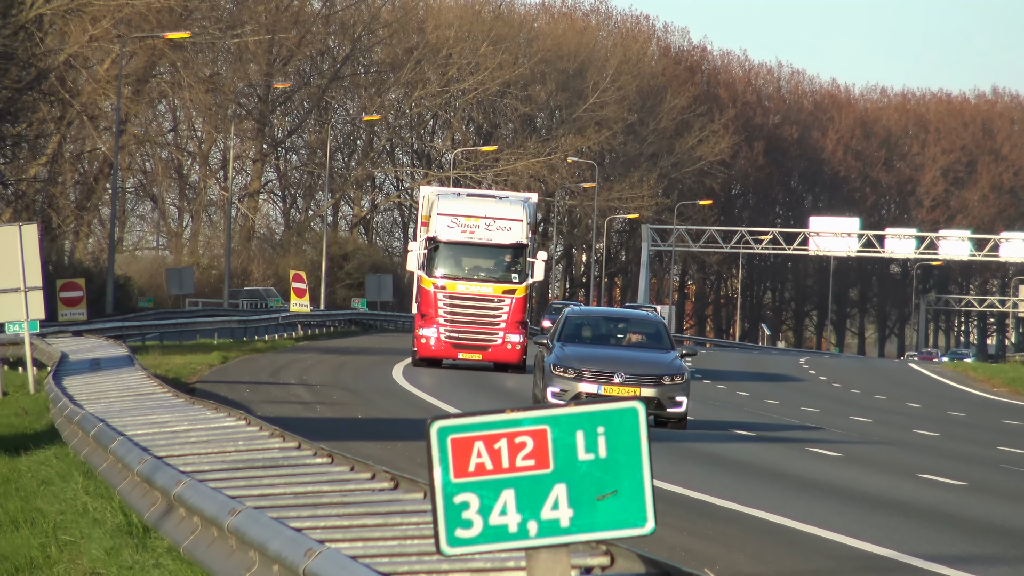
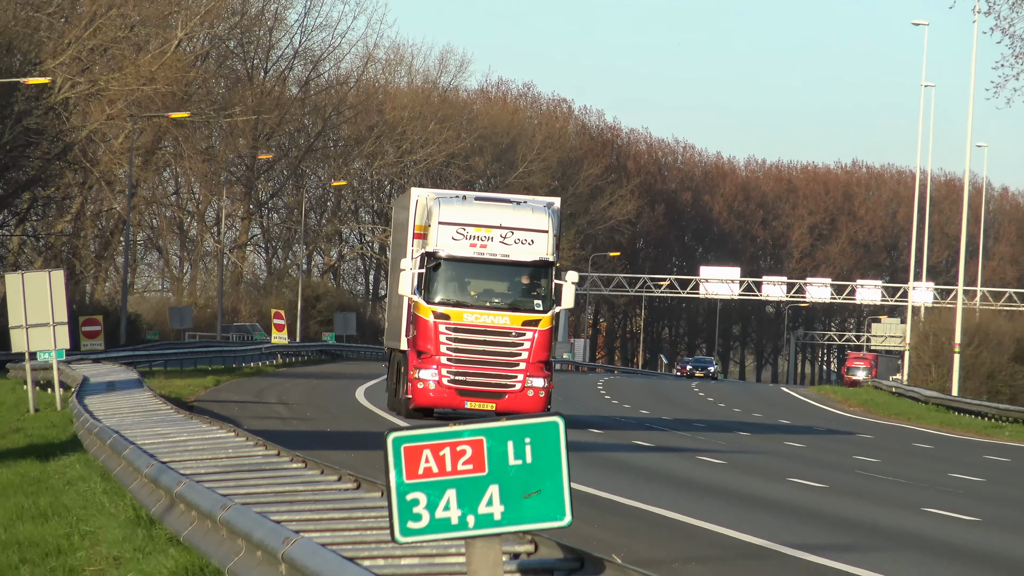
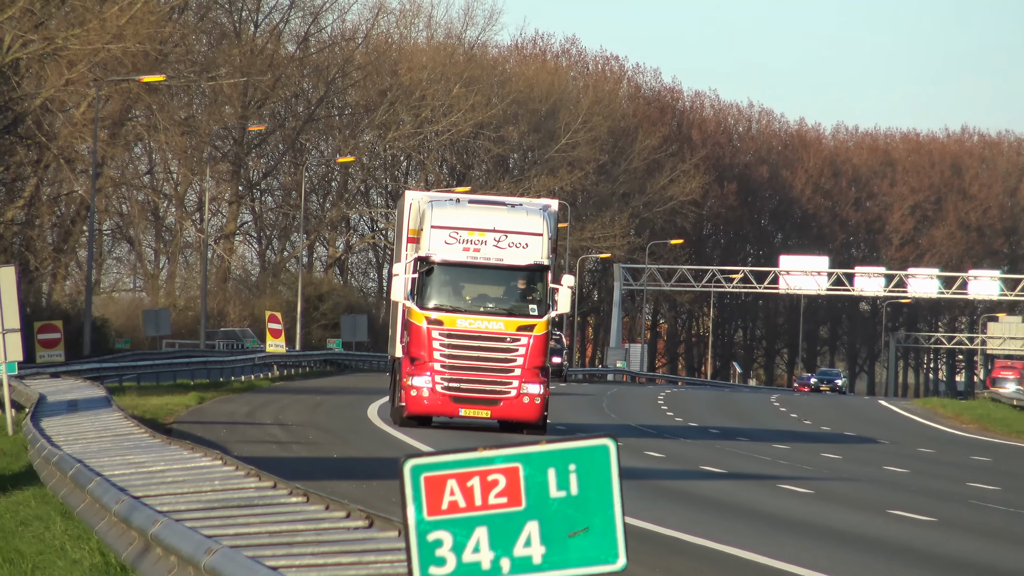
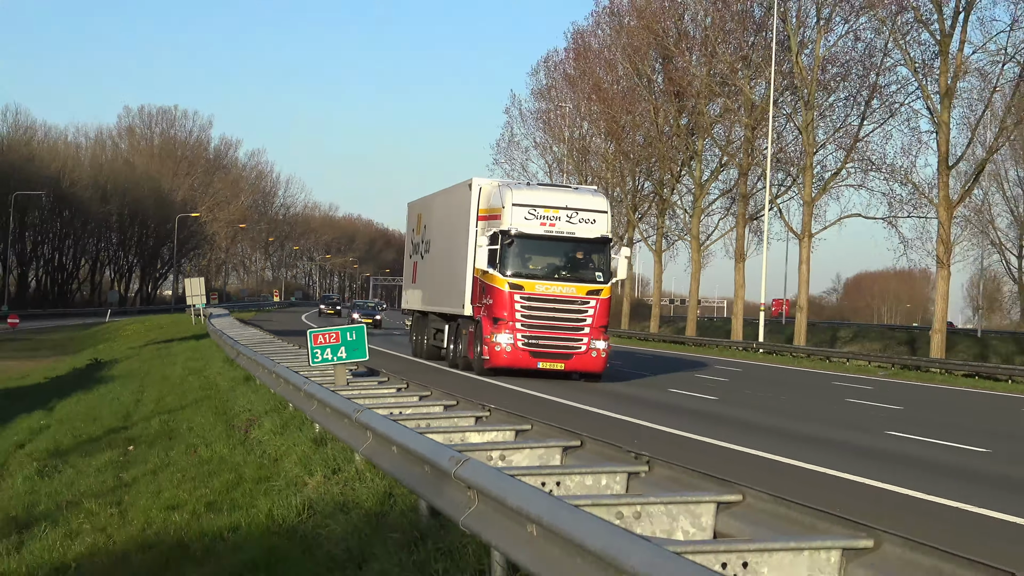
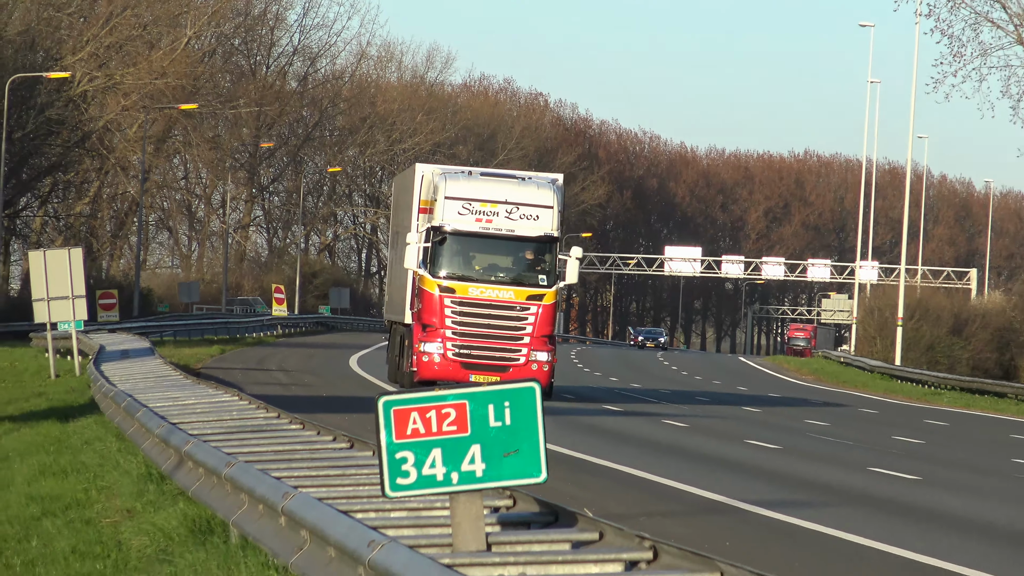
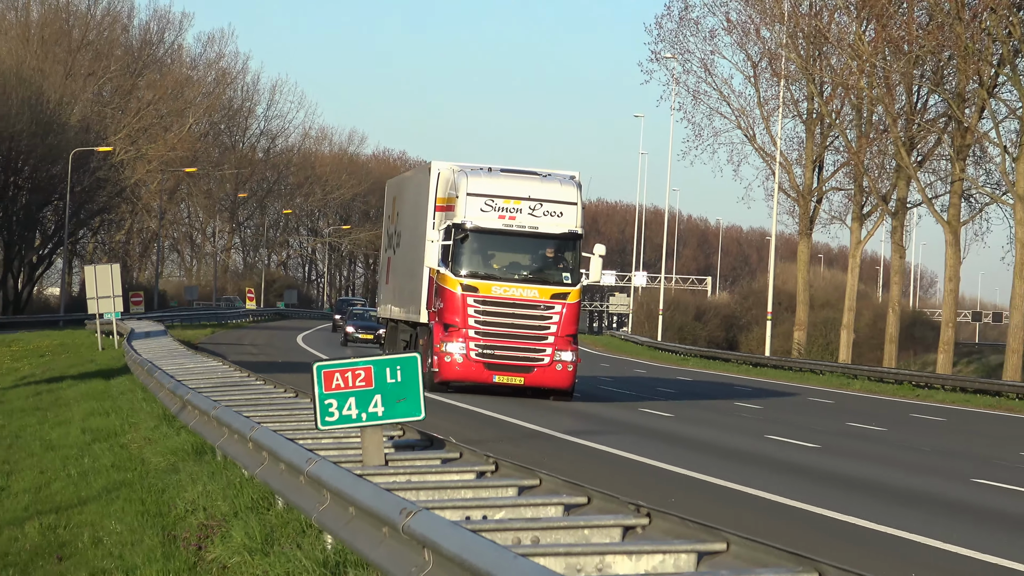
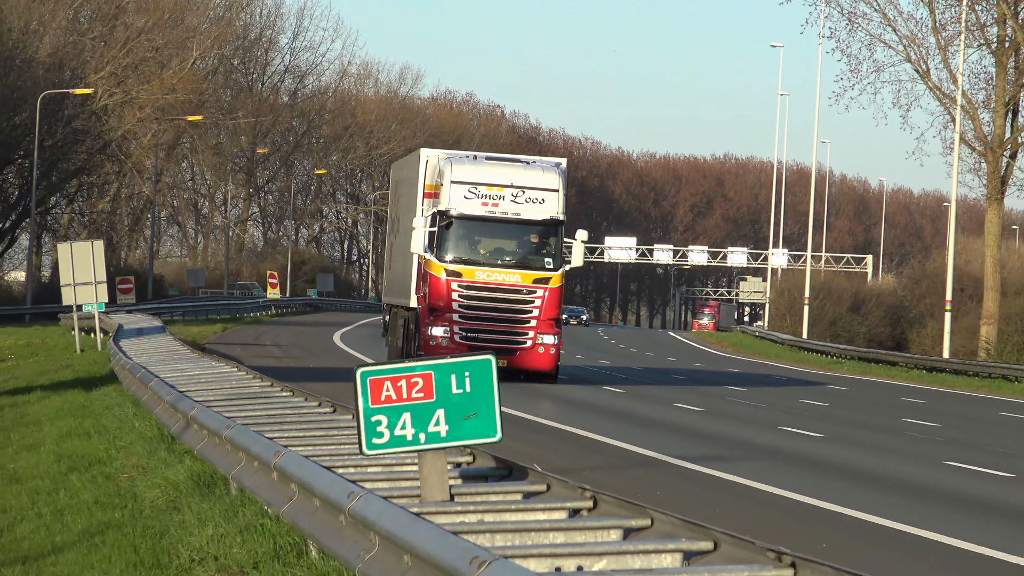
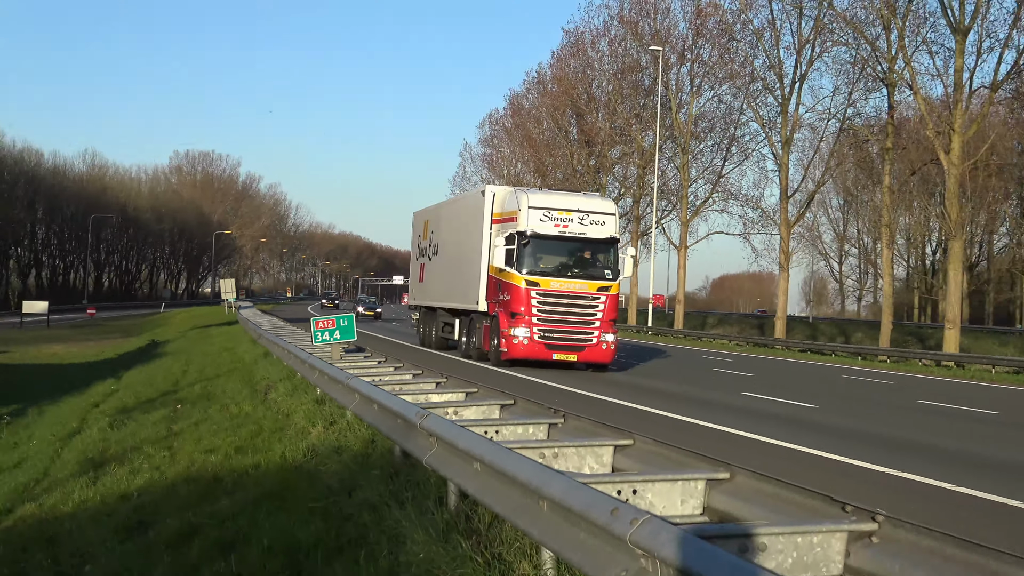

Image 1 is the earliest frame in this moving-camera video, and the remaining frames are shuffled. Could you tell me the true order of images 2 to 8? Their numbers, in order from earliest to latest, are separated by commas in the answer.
3, 2, 5, 7, 6, 4, 8
